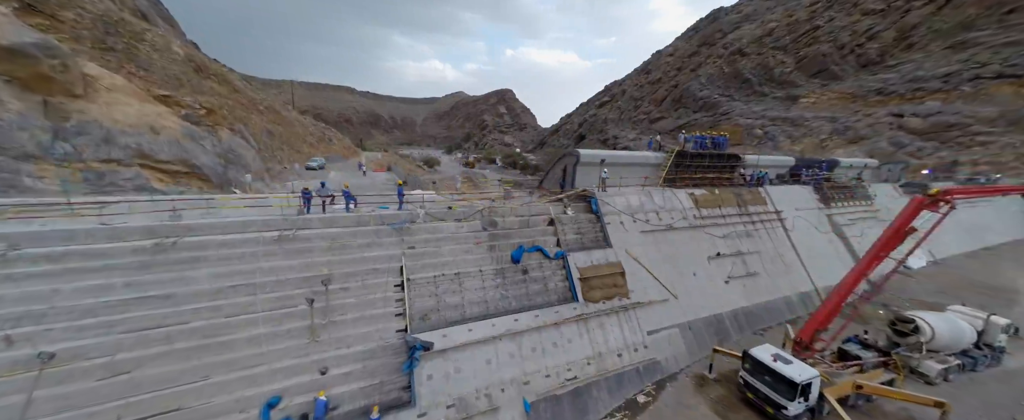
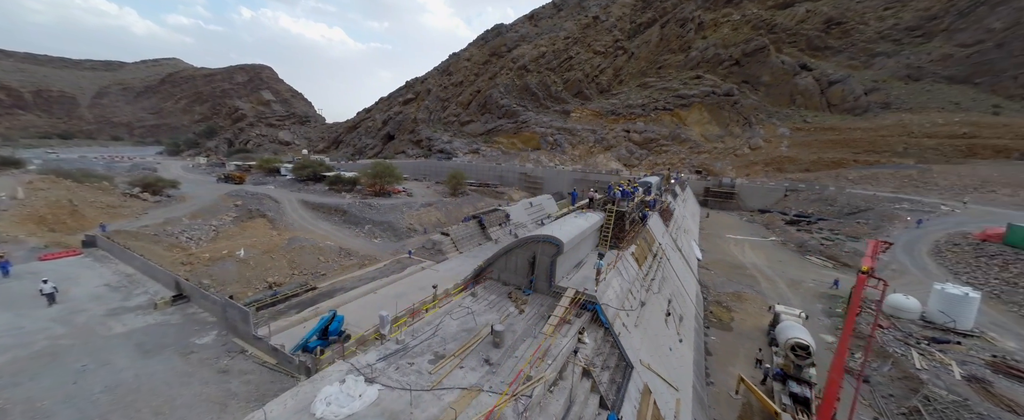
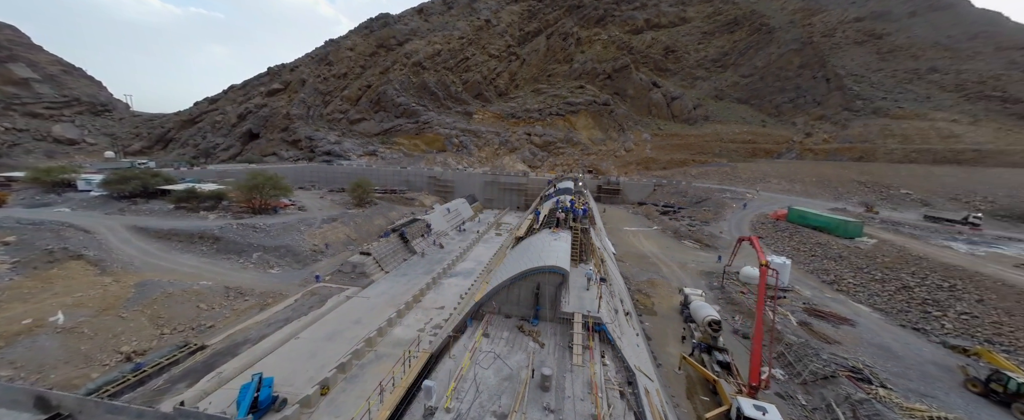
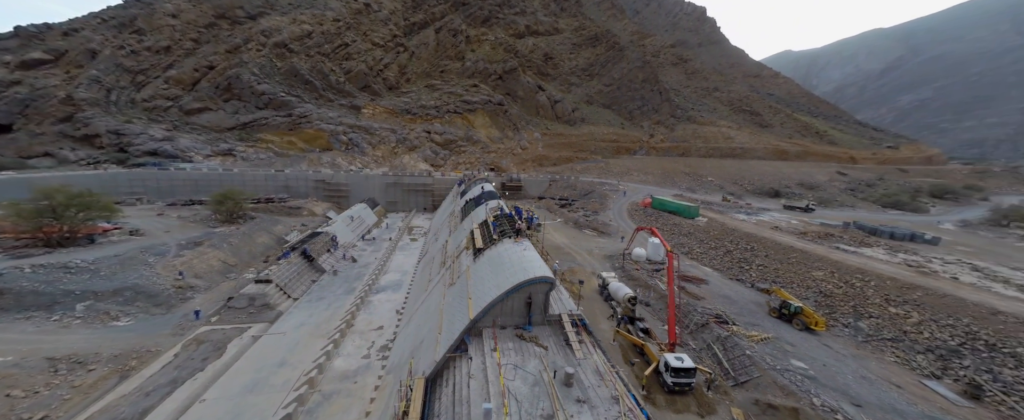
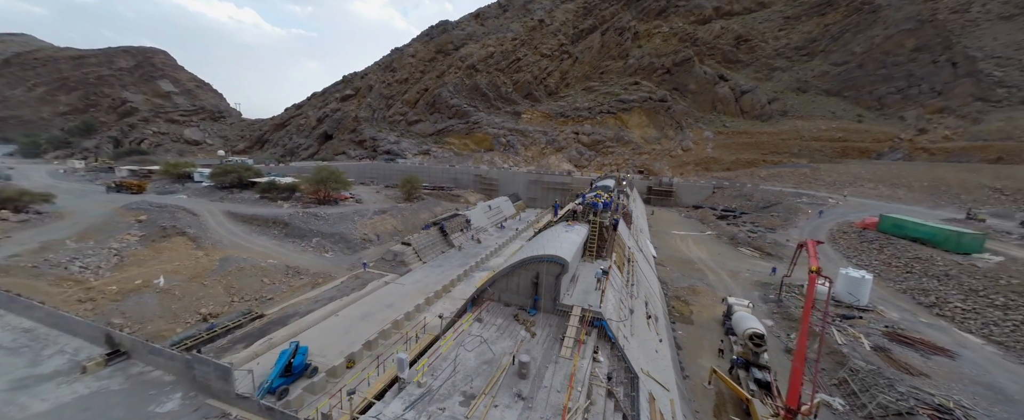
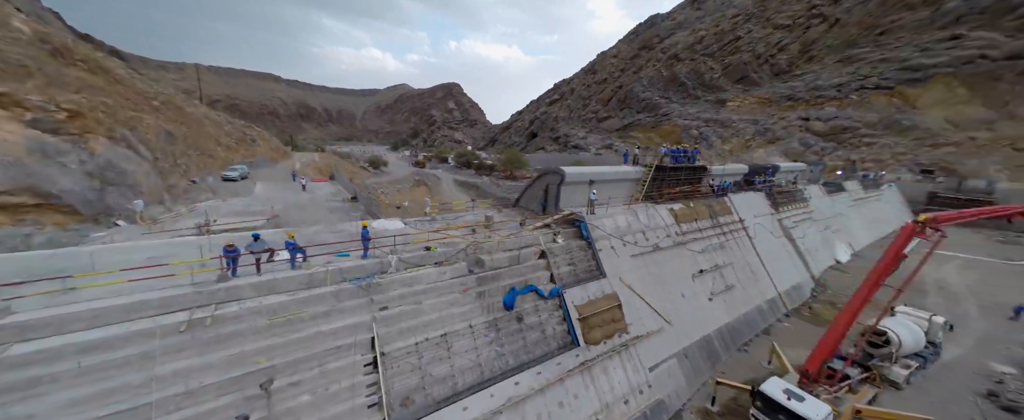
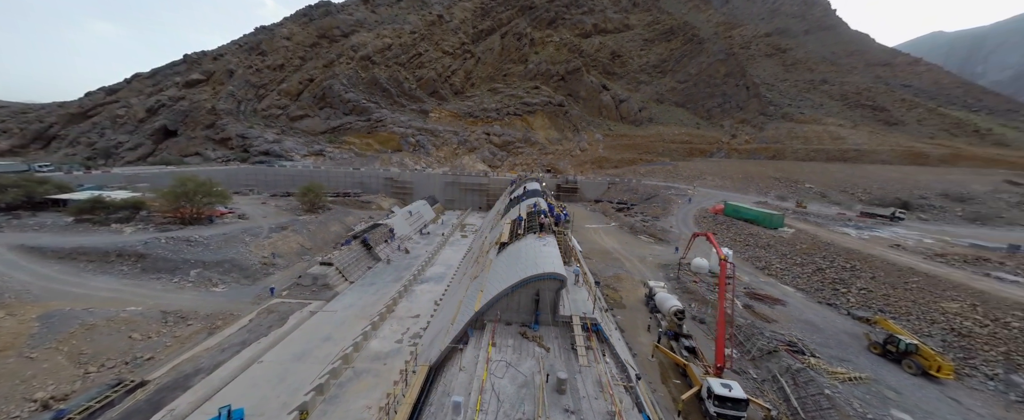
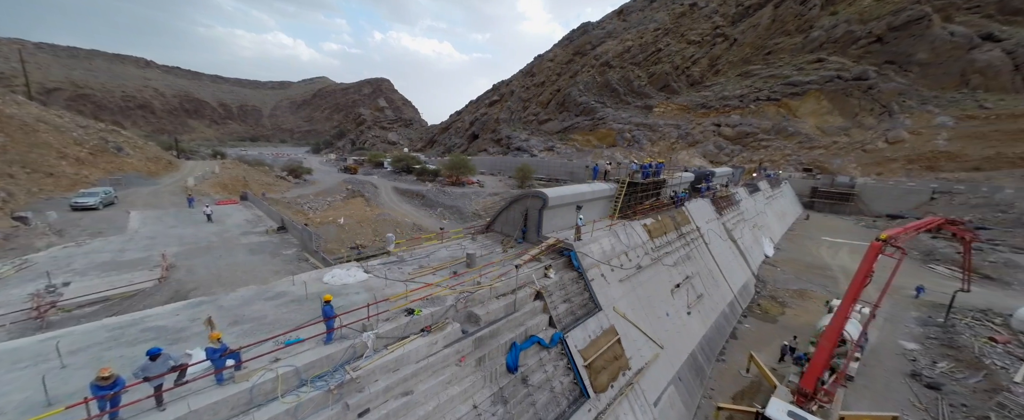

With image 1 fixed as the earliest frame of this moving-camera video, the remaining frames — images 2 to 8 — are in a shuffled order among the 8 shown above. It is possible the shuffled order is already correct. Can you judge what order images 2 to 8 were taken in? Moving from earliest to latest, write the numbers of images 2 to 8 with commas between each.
6, 8, 2, 5, 3, 7, 4
